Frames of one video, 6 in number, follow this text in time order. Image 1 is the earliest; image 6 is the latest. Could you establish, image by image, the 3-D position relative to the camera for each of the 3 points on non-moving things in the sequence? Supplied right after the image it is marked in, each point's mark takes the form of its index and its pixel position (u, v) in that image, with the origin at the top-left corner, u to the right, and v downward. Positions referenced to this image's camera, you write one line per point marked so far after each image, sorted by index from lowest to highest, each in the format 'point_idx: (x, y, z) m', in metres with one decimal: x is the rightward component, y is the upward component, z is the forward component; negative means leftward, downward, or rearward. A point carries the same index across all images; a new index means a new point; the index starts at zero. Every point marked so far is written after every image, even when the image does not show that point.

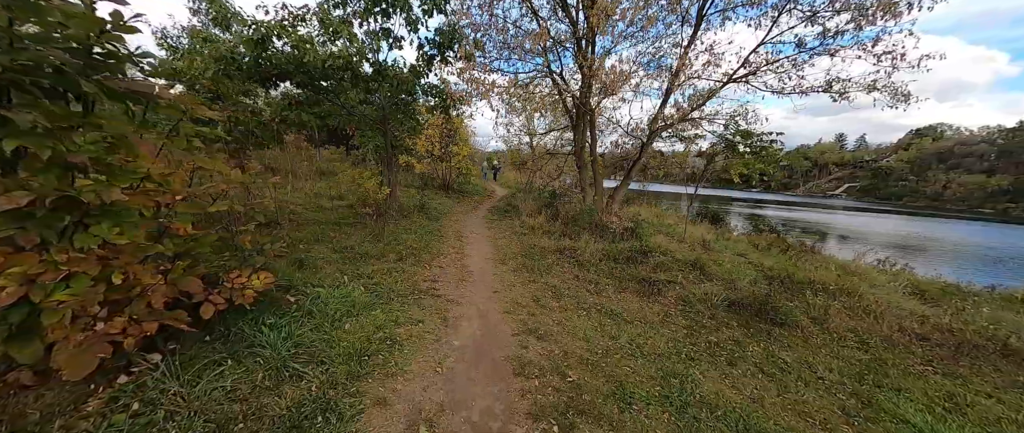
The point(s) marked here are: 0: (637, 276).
0: (+2.3, -1.1, +5.7) m
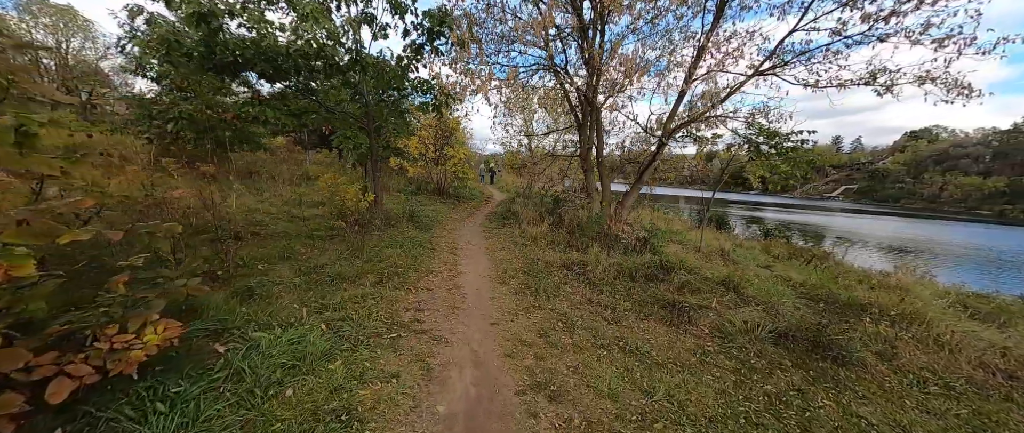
0: (+2.3, -1.3, +4.9) m
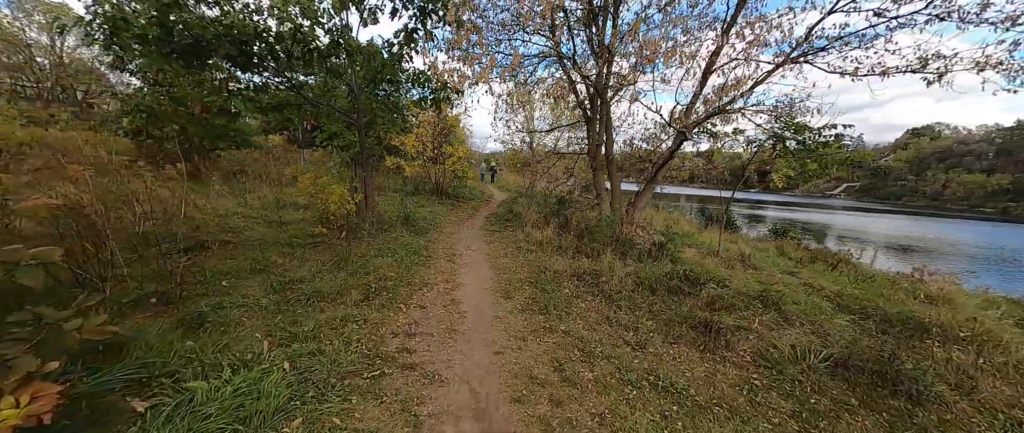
0: (+2.4, -1.4, +4.2) m
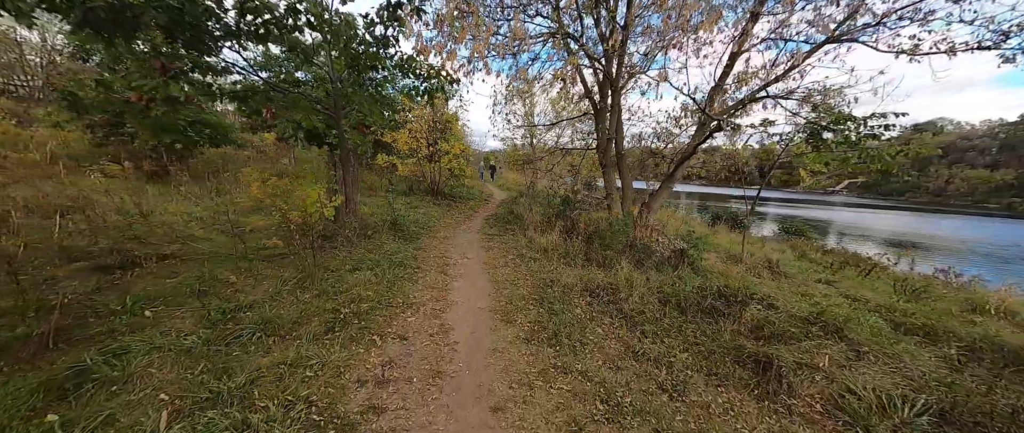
0: (+2.4, -1.5, +3.4) m
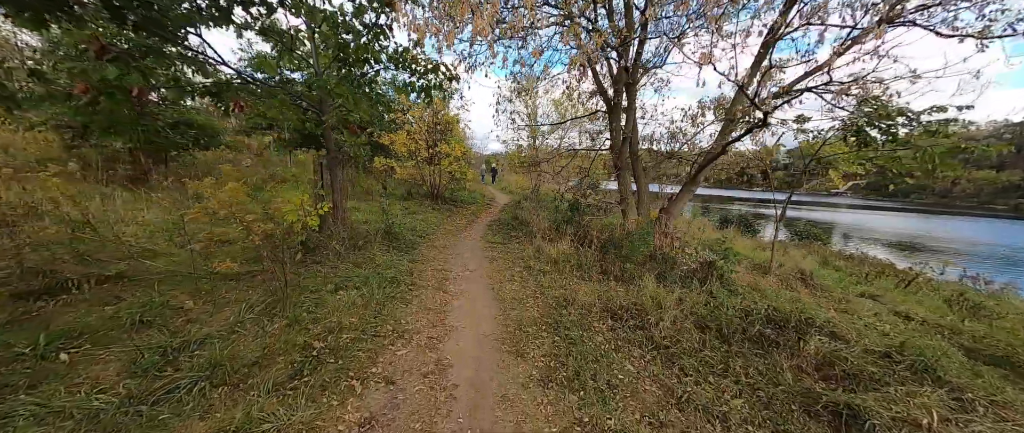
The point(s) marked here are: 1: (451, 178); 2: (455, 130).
0: (+2.6, -1.6, +2.7) m
1: (-2.6, +1.6, +12.9) m
2: (-2.3, +3.5, +12.3) m
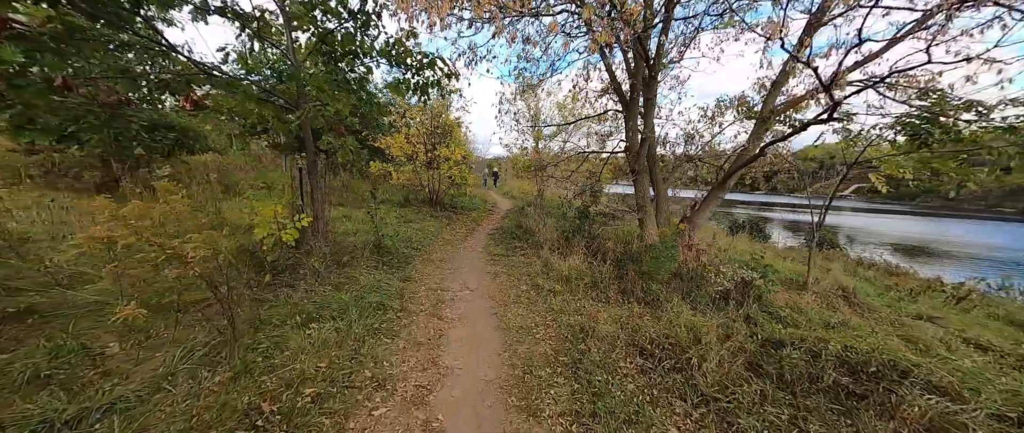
0: (+2.6, -1.7, +2.0) m
1: (-2.4, +1.3, +12.3) m
2: (-2.2, +3.2, +11.7) m
